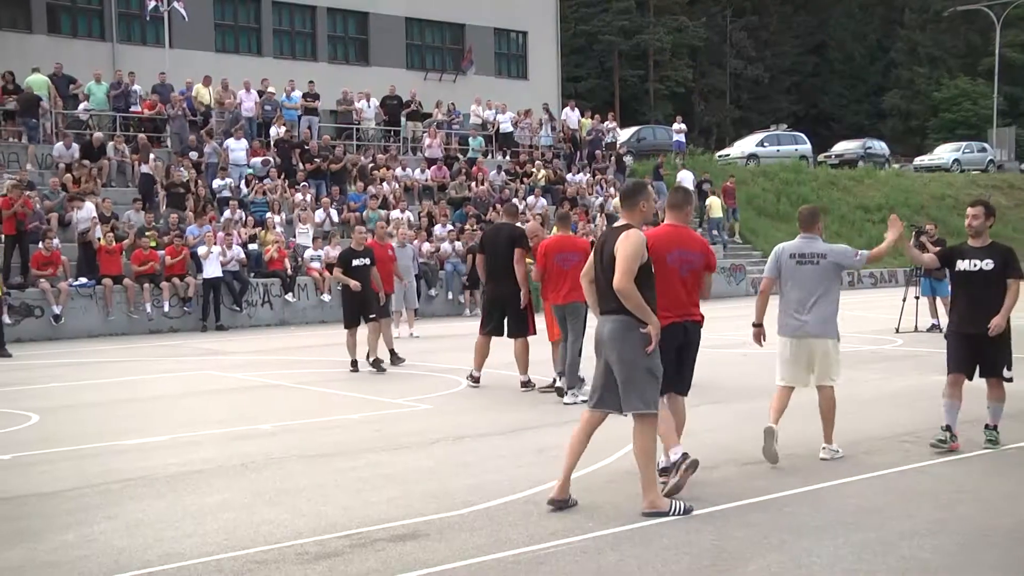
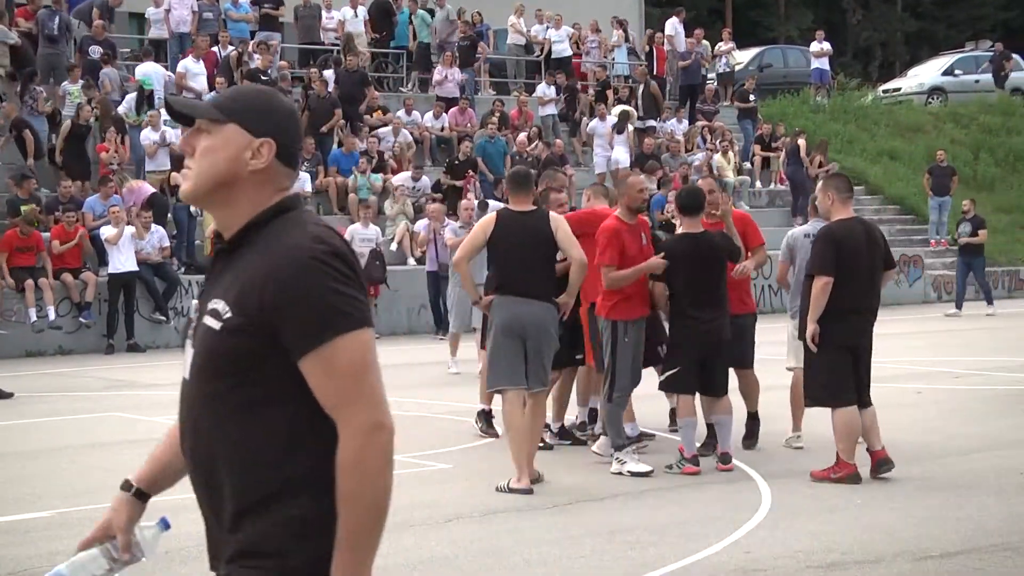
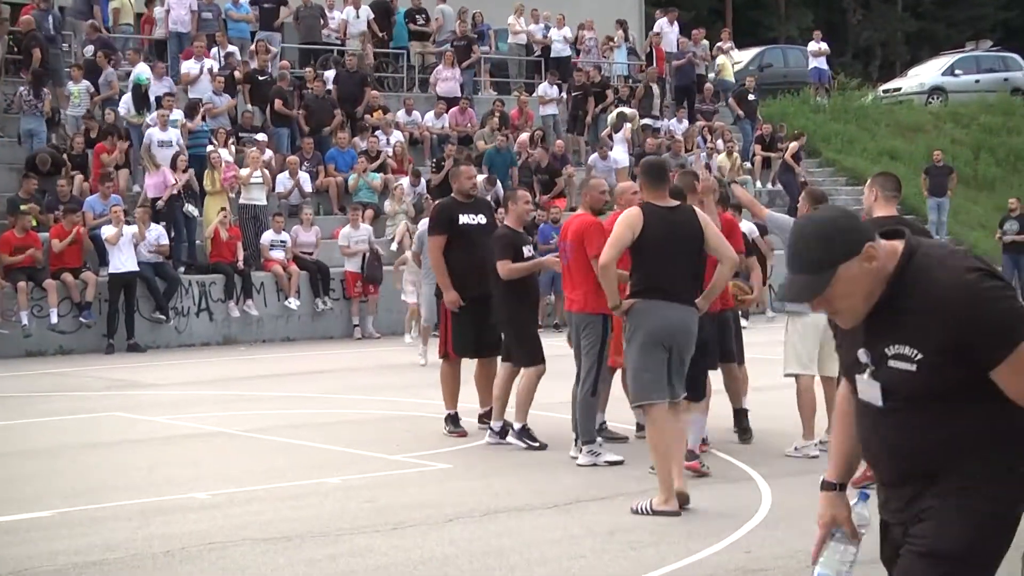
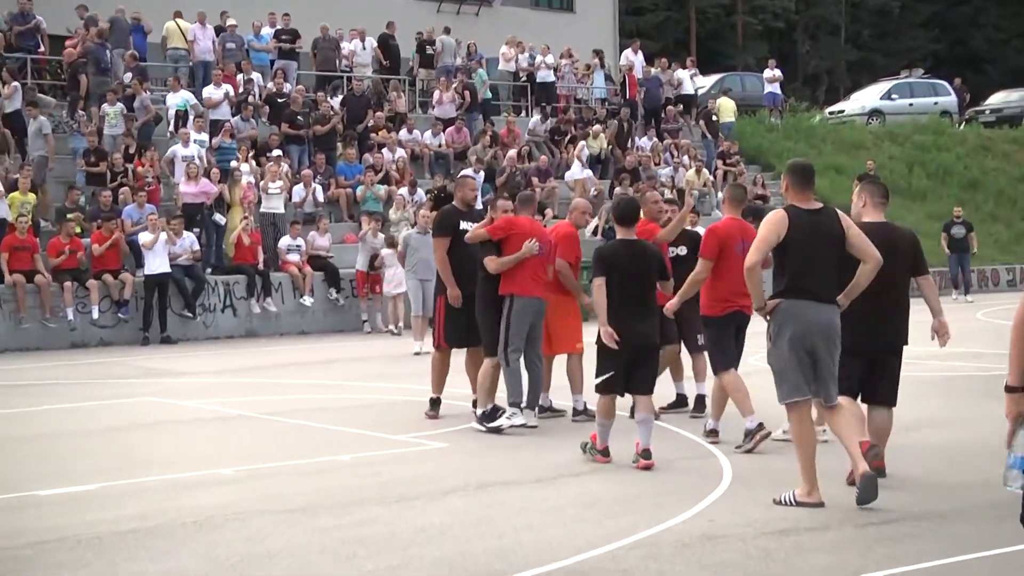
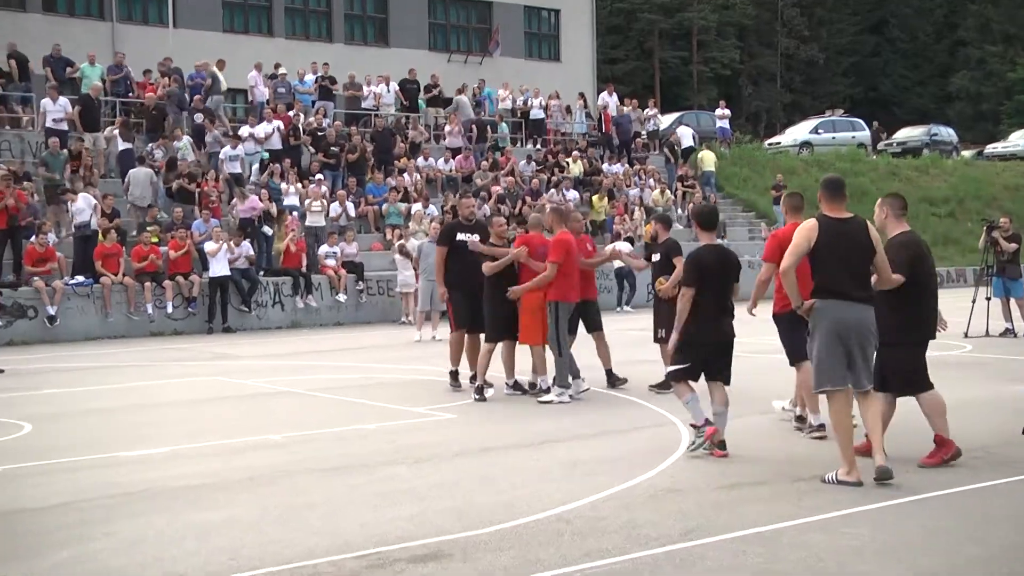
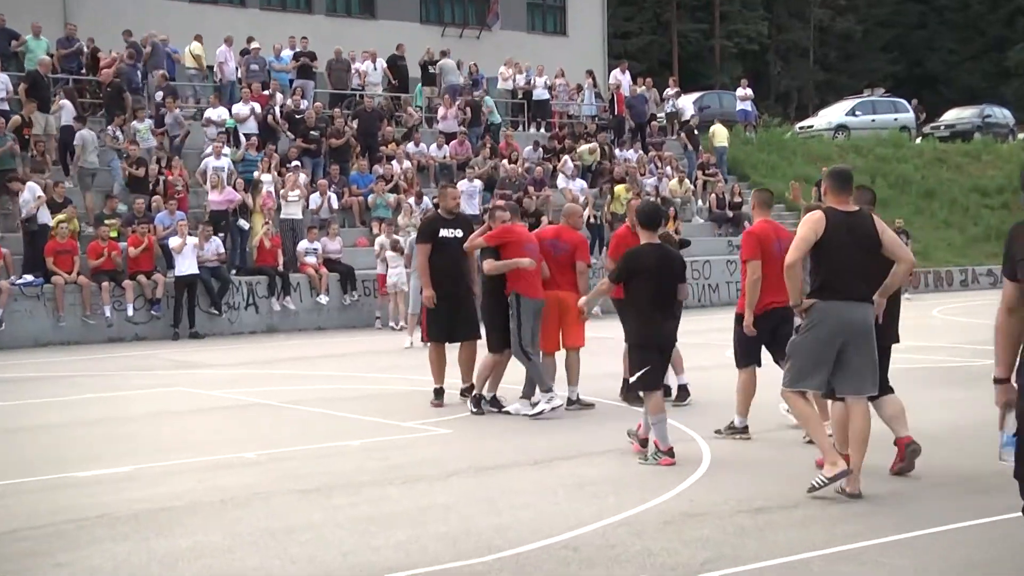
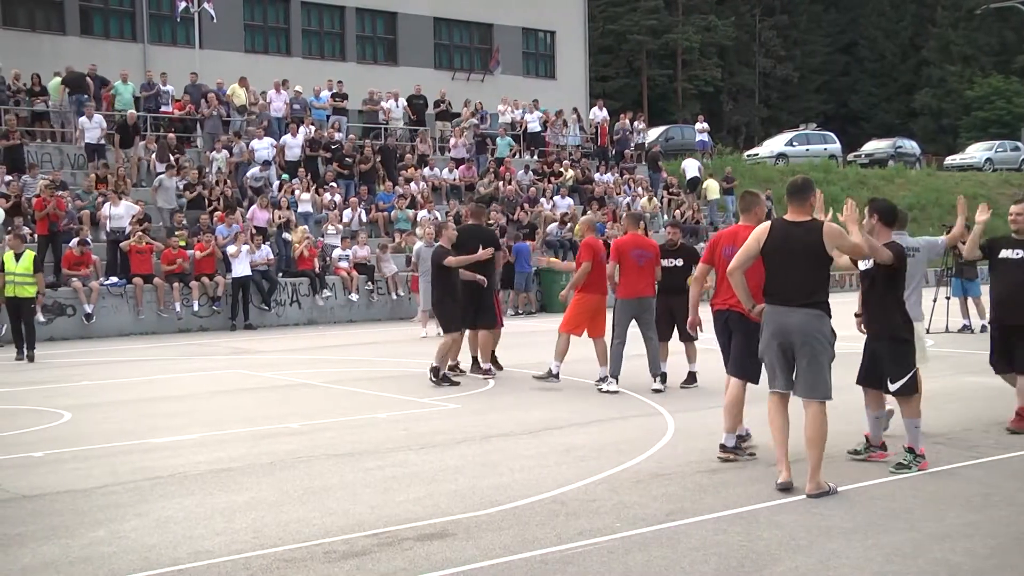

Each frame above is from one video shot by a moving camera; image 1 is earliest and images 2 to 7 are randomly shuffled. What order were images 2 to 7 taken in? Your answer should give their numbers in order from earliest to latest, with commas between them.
7, 5, 6, 4, 3, 2
